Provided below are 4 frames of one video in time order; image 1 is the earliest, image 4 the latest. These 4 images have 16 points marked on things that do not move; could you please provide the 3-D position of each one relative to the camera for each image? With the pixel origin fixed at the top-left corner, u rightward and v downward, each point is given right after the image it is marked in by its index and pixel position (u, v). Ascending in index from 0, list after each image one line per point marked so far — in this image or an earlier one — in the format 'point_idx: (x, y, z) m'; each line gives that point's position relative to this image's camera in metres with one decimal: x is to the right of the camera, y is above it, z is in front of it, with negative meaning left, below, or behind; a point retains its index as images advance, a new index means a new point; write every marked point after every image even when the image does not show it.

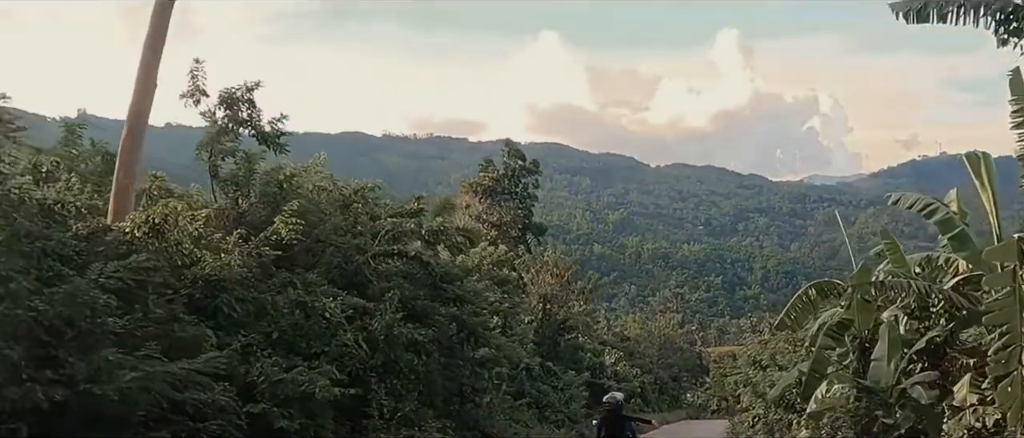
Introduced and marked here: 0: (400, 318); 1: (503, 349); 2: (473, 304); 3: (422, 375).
0: (-1.0, -0.9, +11.8) m
1: (-0.1, -1.9, +19.4) m
2: (-0.4, -0.9, +14.9) m
3: (-0.8, -1.4, +11.9) m
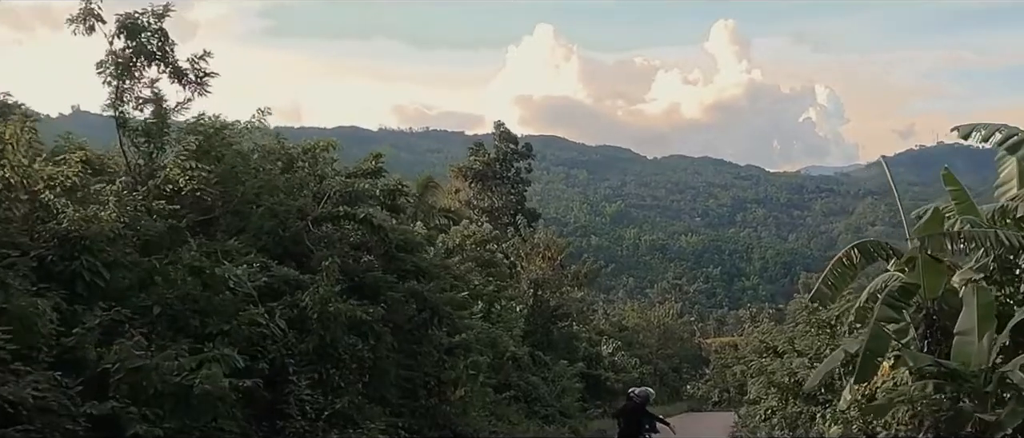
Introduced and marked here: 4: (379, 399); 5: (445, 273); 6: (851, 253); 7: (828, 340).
0: (-1.2, -0.5, +9.5) m
1: (-0.4, -1.5, +17.0) m
2: (-0.6, -0.6, +12.5) m
3: (-1.0, -1.0, +9.6) m
4: (-1.0, -1.3, +10.1) m
5: (-0.6, -0.5, +13.1) m
6: (+2.4, -0.2, +9.6) m
7: (+3.7, -1.4, +16.0) m
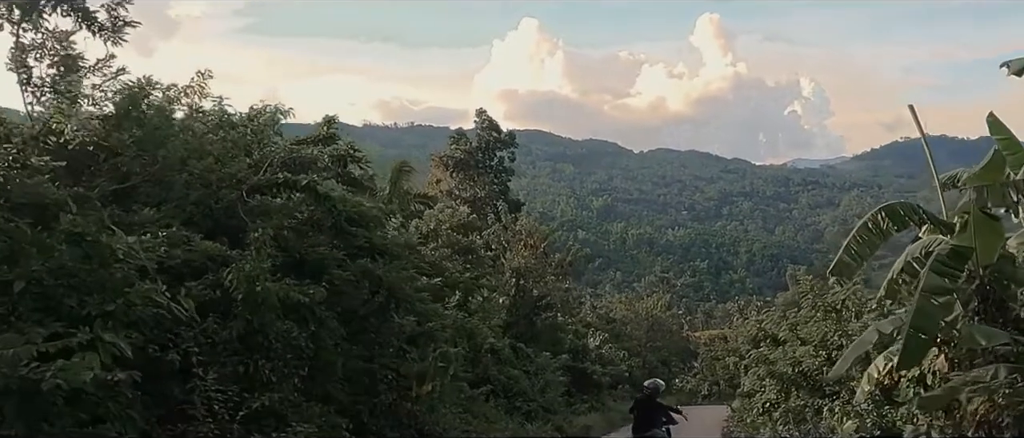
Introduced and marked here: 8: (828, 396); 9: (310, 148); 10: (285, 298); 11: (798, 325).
0: (-1.4, -0.3, +8.0) m
1: (-0.6, -1.3, +15.5) m
2: (-0.9, -0.3, +11.0) m
3: (-1.2, -0.8, +8.1) m
4: (-1.2, -1.1, +8.6) m
5: (-0.9, -0.3, +11.6) m
6: (+2.2, 0.0, +8.2) m
7: (+3.4, -1.2, +14.6) m
8: (+3.4, -1.9, +14.7) m
9: (-1.6, +0.6, +10.8) m
10: (-1.3, -0.4, +7.7) m
11: (+3.4, -1.3, +16.3) m
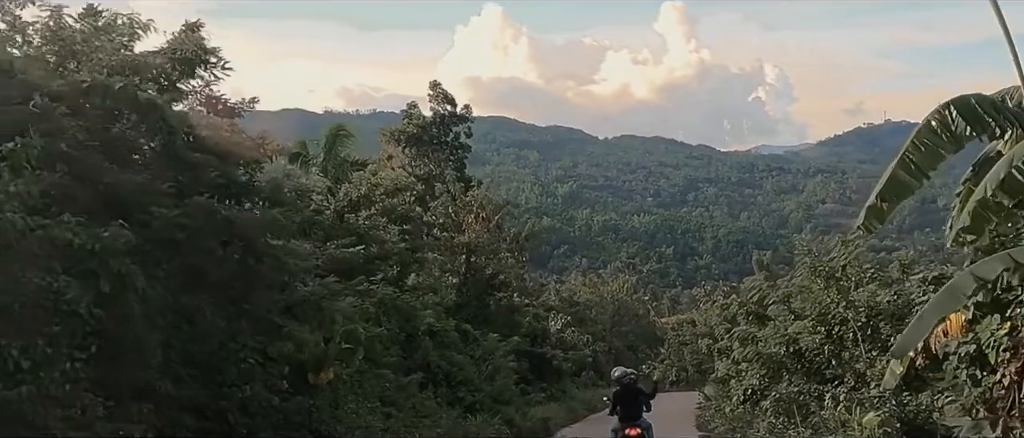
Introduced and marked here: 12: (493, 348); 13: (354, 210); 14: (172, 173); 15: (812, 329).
0: (-1.8, +0.1, +5.3) m
1: (-1.2, -0.9, +12.9) m
2: (-1.4, +0.1, +8.4) m
3: (-1.6, -0.4, +5.4) m
4: (-1.6, -0.7, +6.0) m
5: (-1.4, +0.1, +8.9) m
6: (+1.7, +0.4, +5.6) m
7: (+2.9, -0.7, +12.0) m
8: (+2.8, -1.4, +12.2) m
9: (-2.1, +1.0, +8.1) m
10: (-1.7, -0.1, +5.0) m
11: (+2.8, -0.8, +13.8) m
12: (-0.2, -1.8, +19.1) m
13: (-2.1, +0.2, +18.2) m
14: (-1.7, +0.2, +6.9) m
15: (+2.7, -1.0, +12.4) m
